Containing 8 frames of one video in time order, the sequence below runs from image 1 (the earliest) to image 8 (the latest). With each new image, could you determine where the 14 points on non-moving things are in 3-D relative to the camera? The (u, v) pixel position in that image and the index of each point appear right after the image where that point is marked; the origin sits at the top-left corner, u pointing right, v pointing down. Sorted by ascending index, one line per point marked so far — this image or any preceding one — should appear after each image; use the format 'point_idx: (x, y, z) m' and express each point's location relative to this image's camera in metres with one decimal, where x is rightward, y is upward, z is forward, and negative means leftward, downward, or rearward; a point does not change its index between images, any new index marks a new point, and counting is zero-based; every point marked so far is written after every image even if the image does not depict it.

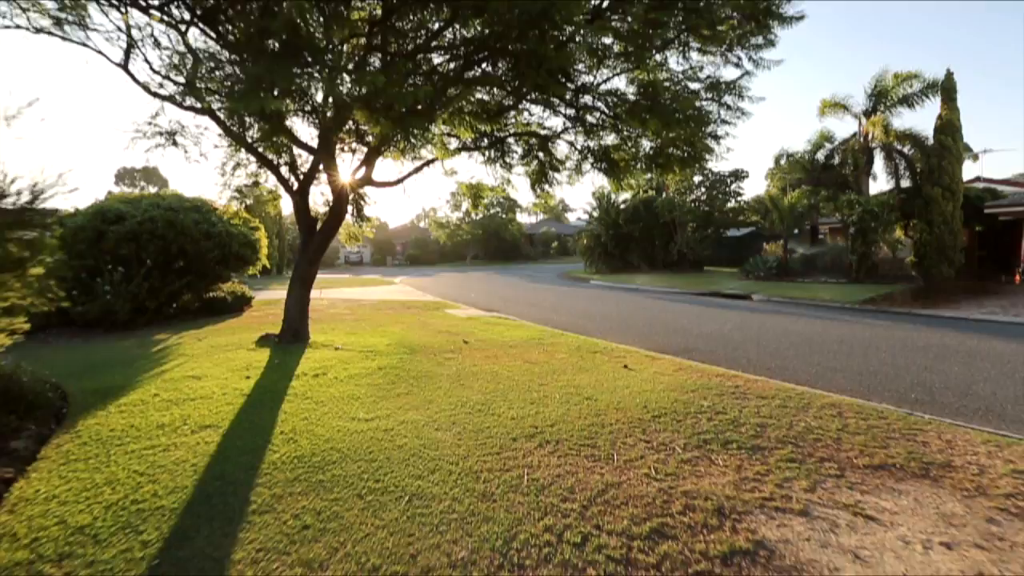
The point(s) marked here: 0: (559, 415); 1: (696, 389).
0: (+0.3, -0.7, +4.3) m
1: (+1.3, -0.7, +5.3) m
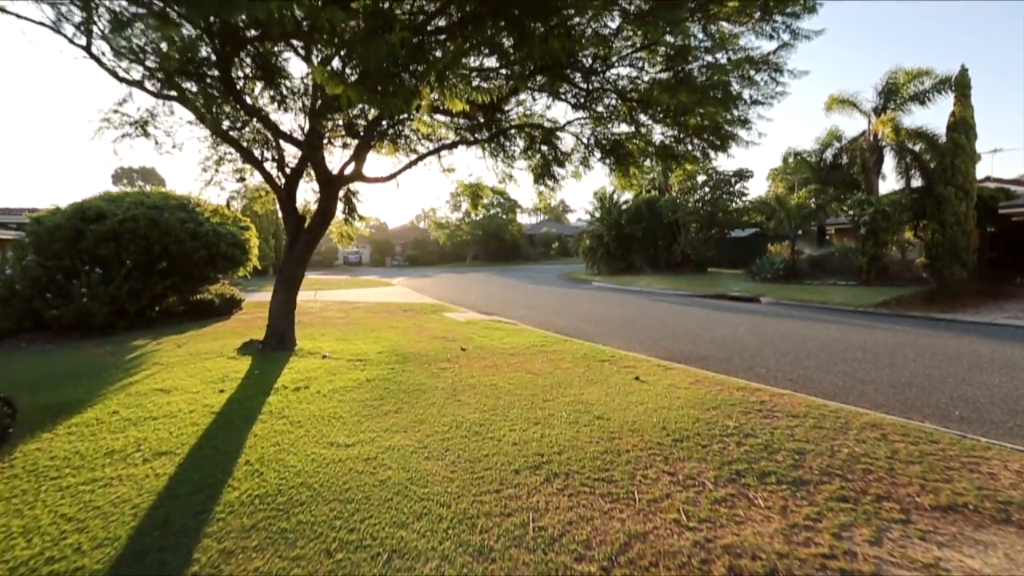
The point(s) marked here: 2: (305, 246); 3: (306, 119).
0: (+0.3, -0.7, +3.8) m
1: (+1.3, -0.7, +4.8) m
2: (-2.0, +0.4, +7.5) m
3: (-1.7, +1.4, +6.4) m
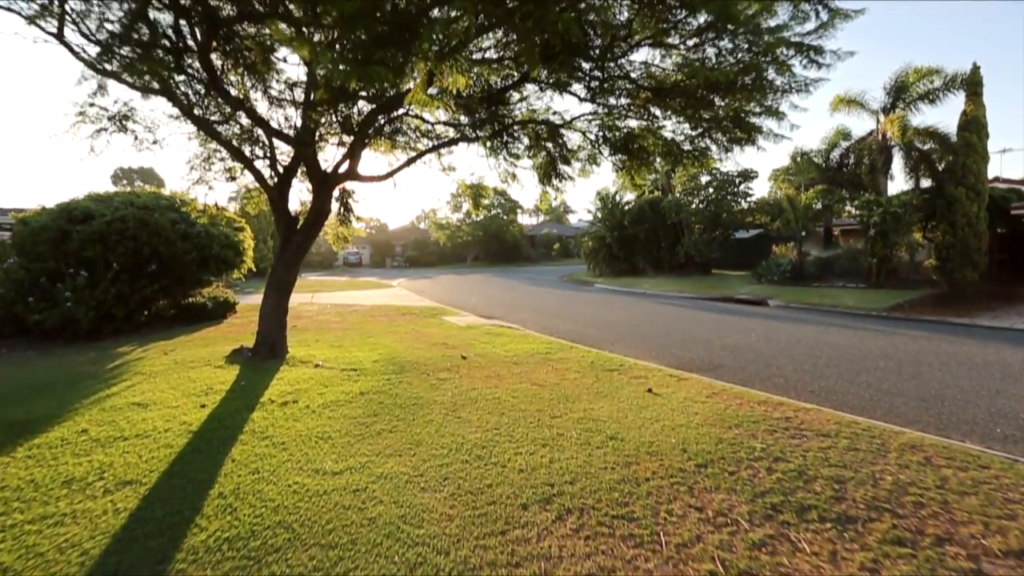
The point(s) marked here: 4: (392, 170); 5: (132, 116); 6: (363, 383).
0: (+0.3, -0.8, +3.4) m
1: (+1.3, -0.8, +4.4) m
2: (-2.0, +0.4, +7.1) m
3: (-1.7, +1.4, +6.0) m
4: (-1.2, +1.2, +7.8) m
5: (-2.6, +1.2, +5.3) m
6: (-1.1, -0.7, +5.5) m
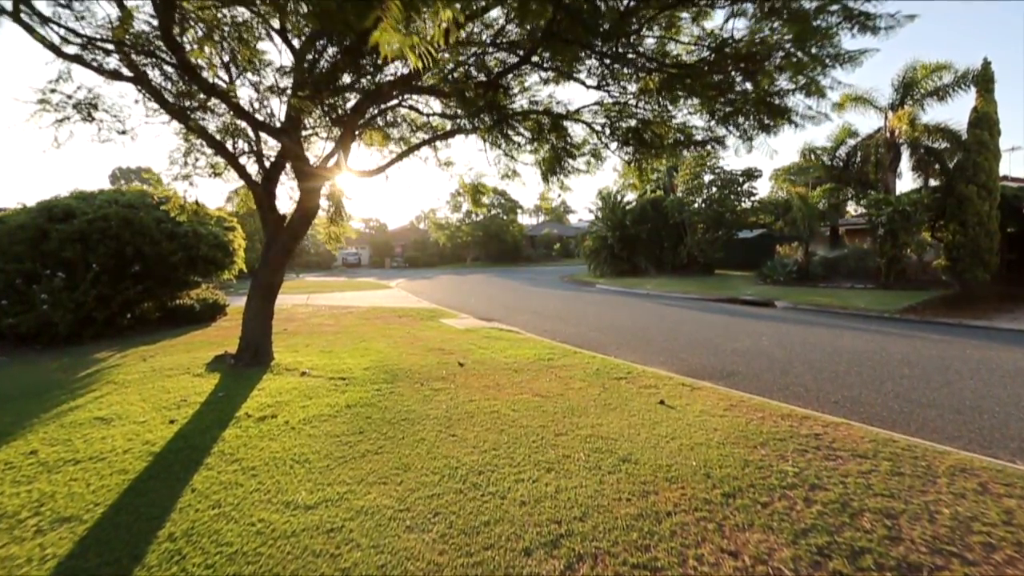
0: (+0.3, -0.8, +3.0) m
1: (+1.3, -0.8, +4.0) m
2: (-2.0, +0.4, +6.7) m
3: (-1.7, +1.4, +5.6) m
4: (-1.2, +1.2, +7.3) m
5: (-2.6, +1.2, +4.9) m
6: (-1.1, -0.7, +5.1) m
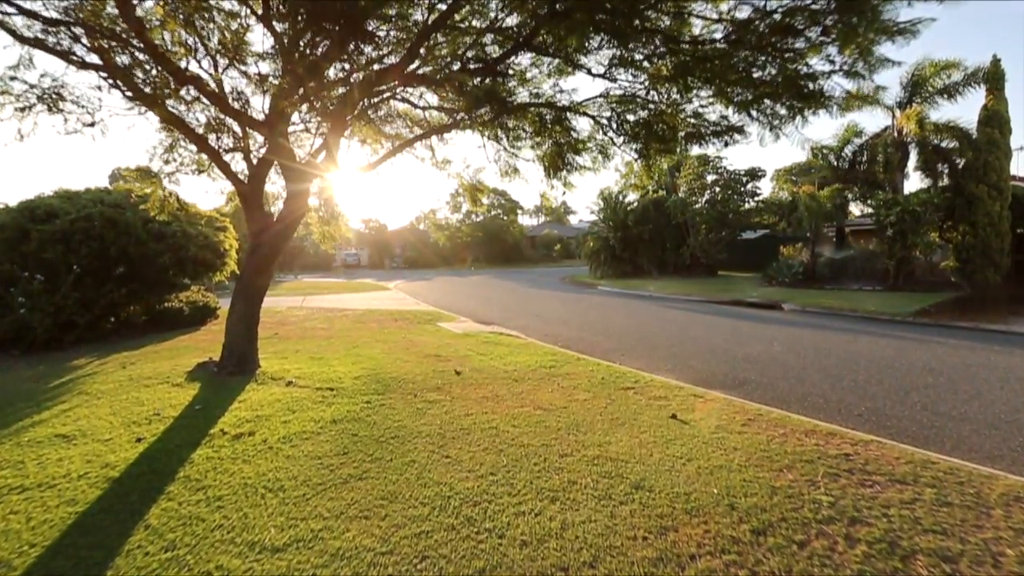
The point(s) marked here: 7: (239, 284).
0: (+0.3, -0.8, +2.6) m
1: (+1.3, -0.8, +3.6) m
2: (-2.0, +0.3, +6.3) m
3: (-1.7, +1.3, +5.2) m
4: (-1.2, +1.1, +7.0) m
5: (-2.6, +1.1, +4.5) m
6: (-1.1, -0.7, +4.7) m
7: (-2.2, 0.0, +6.3) m
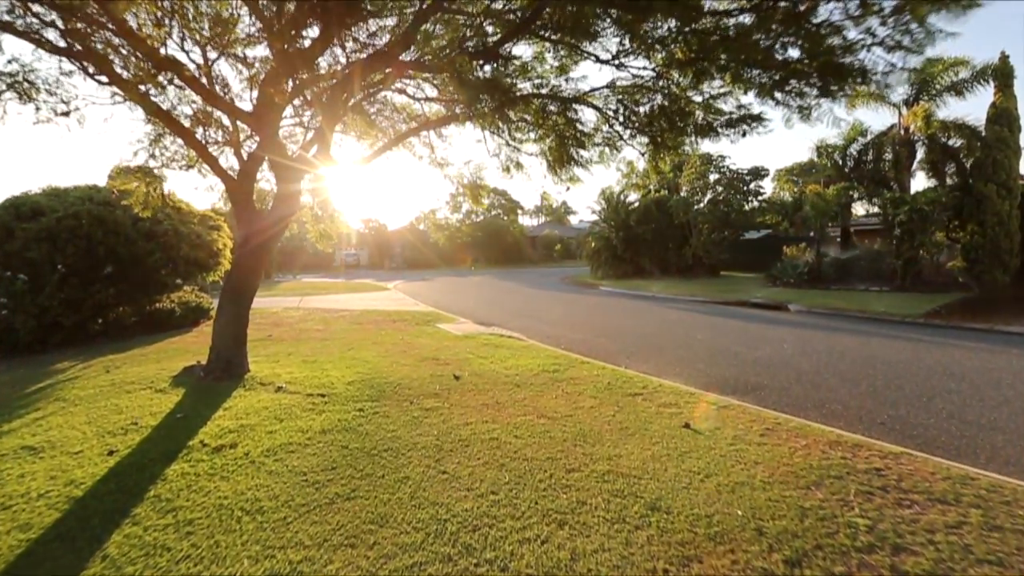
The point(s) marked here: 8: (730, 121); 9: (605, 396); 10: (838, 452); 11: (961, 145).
0: (+0.3, -0.8, +2.3) m
1: (+1.3, -0.8, +3.3) m
2: (-2.0, +0.3, +6.1) m
3: (-1.7, +1.3, +5.0) m
4: (-1.2, +1.1, +6.7) m
5: (-2.6, +1.1, +4.3) m
6: (-1.1, -0.7, +4.4) m
7: (-2.2, 0.0, +6.0) m
8: (+1.4, +1.1, +4.9) m
9: (+0.6, -0.7, +5.1) m
10: (+1.6, -0.8, +3.8) m
11: (+9.2, +2.9, +15.8) m
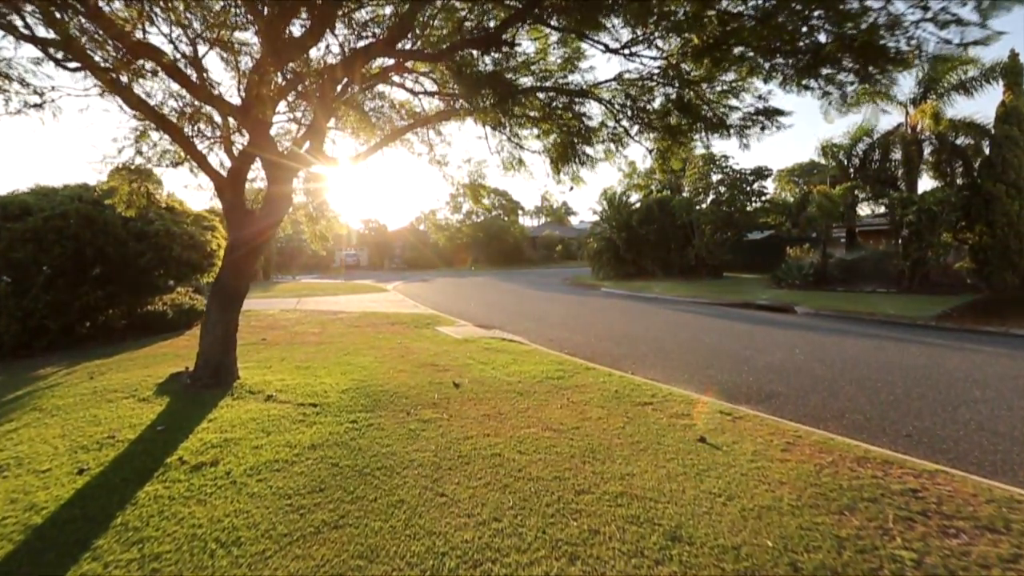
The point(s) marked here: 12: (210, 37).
0: (+0.3, -0.8, +2.0) m
1: (+1.3, -0.8, +3.0) m
2: (-2.0, +0.3, +5.8) m
3: (-1.7, +1.3, +4.7) m
4: (-1.2, +1.1, +6.4) m
5: (-2.6, +1.1, +4.0) m
6: (-1.0, -0.7, +4.1) m
7: (-2.2, 0.0, +5.7) m
8: (+1.4, +1.0, +4.6) m
9: (+0.6, -0.7, +4.9) m
10: (+1.6, -0.8, +3.5) m
11: (+9.2, +2.9, +15.5) m
12: (-1.8, +1.4, +4.6) m
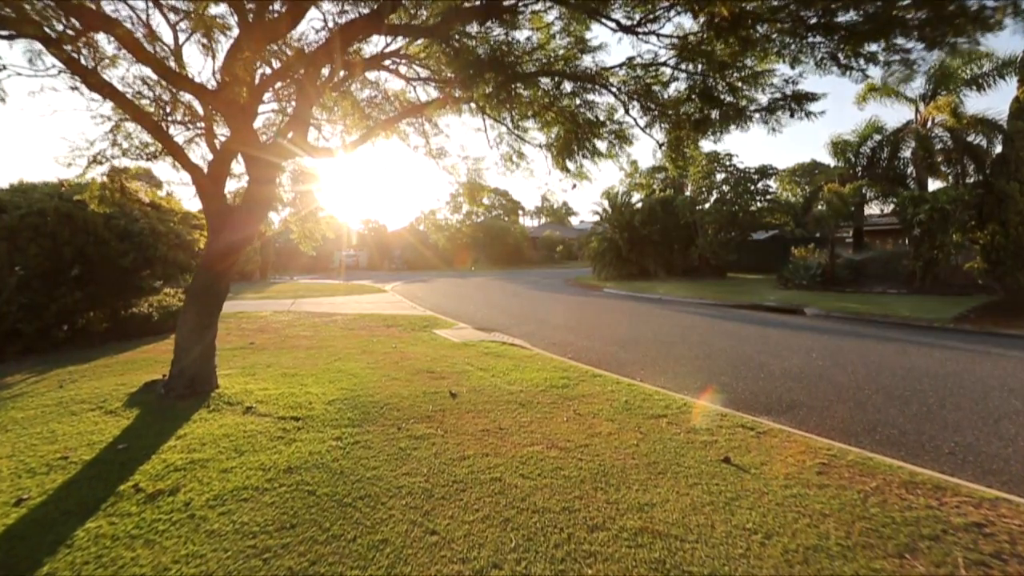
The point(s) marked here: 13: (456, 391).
0: (+0.3, -0.8, +1.6) m
1: (+1.3, -0.8, +2.6) m
2: (-1.9, +0.3, +5.4) m
3: (-1.6, +1.3, +4.3) m
4: (-1.2, +1.1, +6.0) m
5: (-2.6, +1.1, +3.6) m
6: (-1.0, -0.8, +3.7) m
7: (-2.2, 0.0, +5.3) m
8: (+1.4, +1.0, +4.2) m
9: (+0.7, -0.8, +4.4) m
10: (+1.6, -0.8, +3.1) m
11: (+9.3, +2.9, +15.1) m
12: (-1.8, +1.4, +4.1) m
13: (-0.4, -0.7, +5.2) m
